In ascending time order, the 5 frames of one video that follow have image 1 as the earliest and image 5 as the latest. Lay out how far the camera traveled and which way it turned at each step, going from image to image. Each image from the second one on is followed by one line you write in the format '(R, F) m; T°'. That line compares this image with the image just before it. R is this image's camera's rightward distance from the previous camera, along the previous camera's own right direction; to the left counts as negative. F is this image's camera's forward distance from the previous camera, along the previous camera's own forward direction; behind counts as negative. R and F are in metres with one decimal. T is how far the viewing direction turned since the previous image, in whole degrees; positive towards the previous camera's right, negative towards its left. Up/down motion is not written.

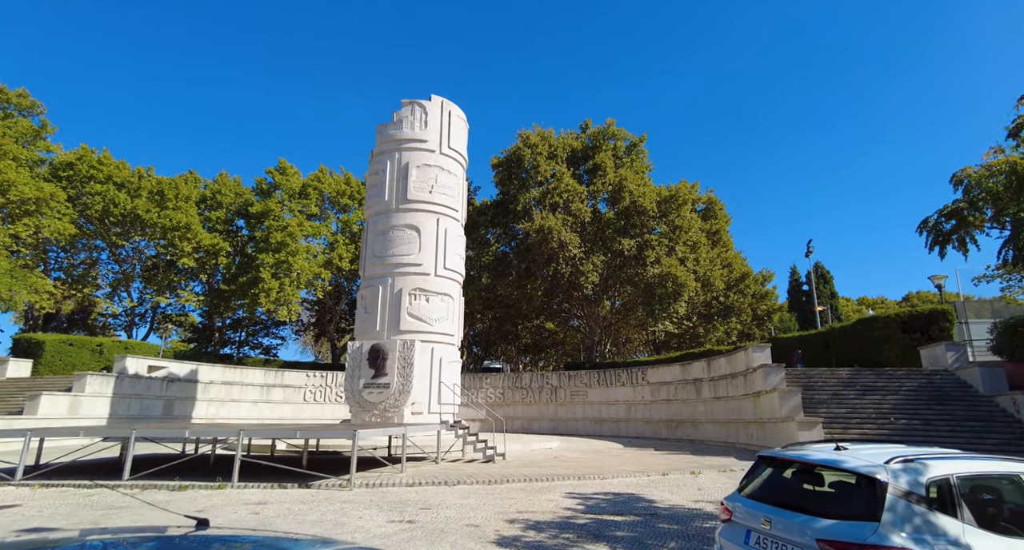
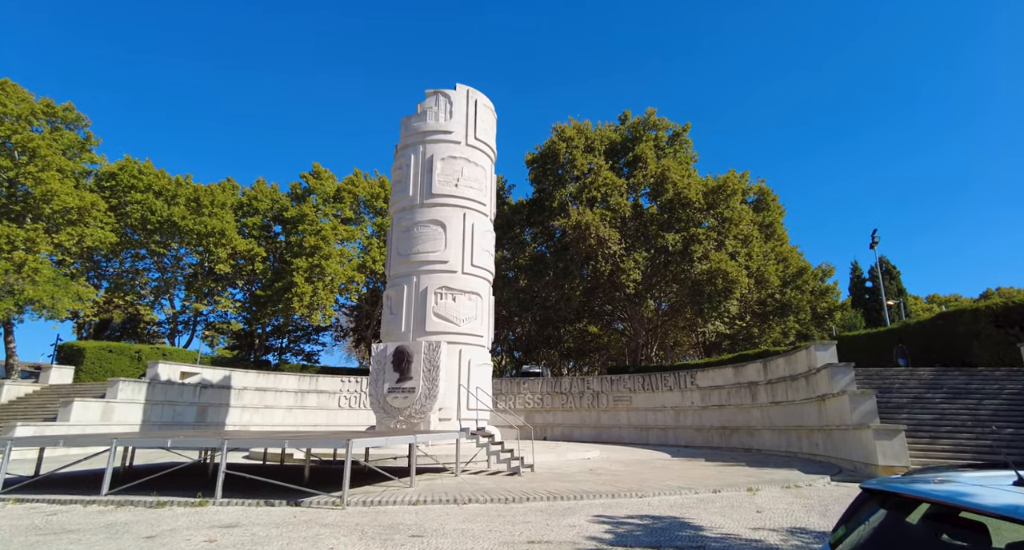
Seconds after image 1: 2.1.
(+0.4, +1.3) m; -5°
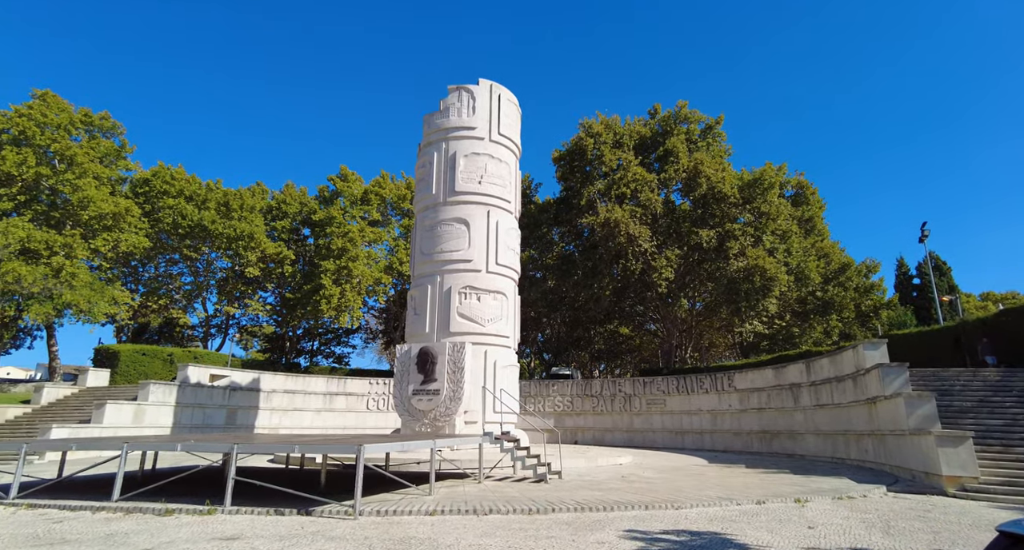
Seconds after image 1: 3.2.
(+0.1, +0.5) m; -3°
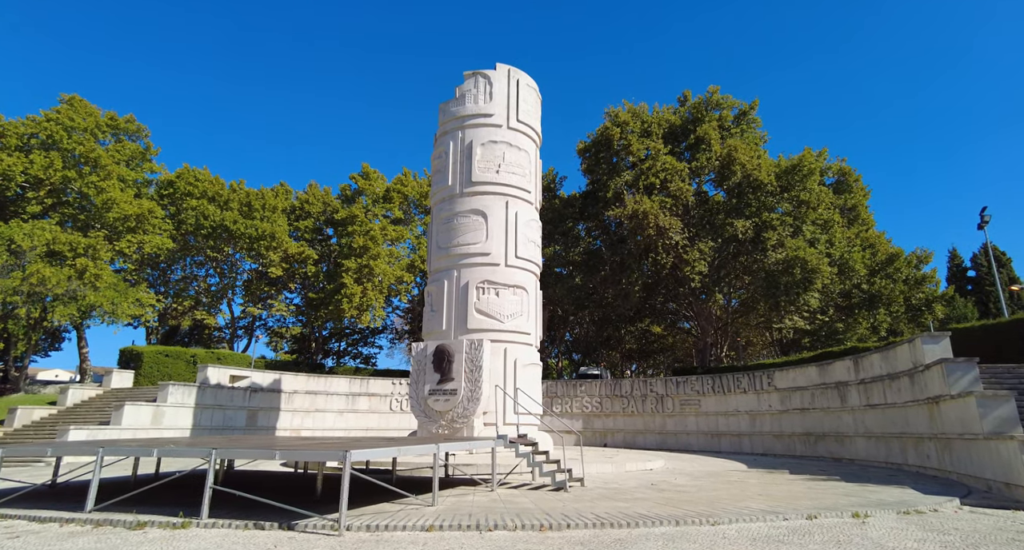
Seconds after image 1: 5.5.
(+0.3, +0.9) m; -3°
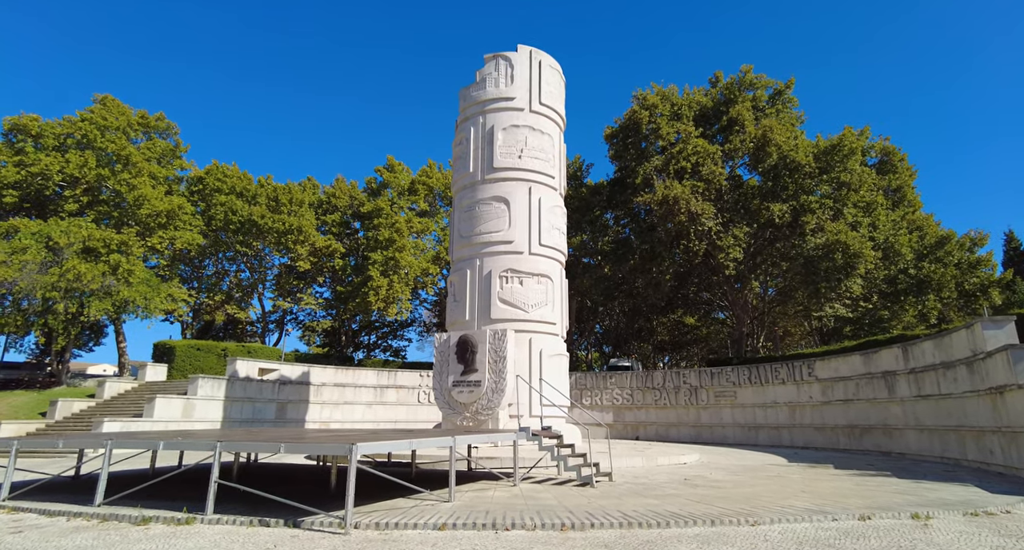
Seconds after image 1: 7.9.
(+0.2, +0.5) m; -3°
